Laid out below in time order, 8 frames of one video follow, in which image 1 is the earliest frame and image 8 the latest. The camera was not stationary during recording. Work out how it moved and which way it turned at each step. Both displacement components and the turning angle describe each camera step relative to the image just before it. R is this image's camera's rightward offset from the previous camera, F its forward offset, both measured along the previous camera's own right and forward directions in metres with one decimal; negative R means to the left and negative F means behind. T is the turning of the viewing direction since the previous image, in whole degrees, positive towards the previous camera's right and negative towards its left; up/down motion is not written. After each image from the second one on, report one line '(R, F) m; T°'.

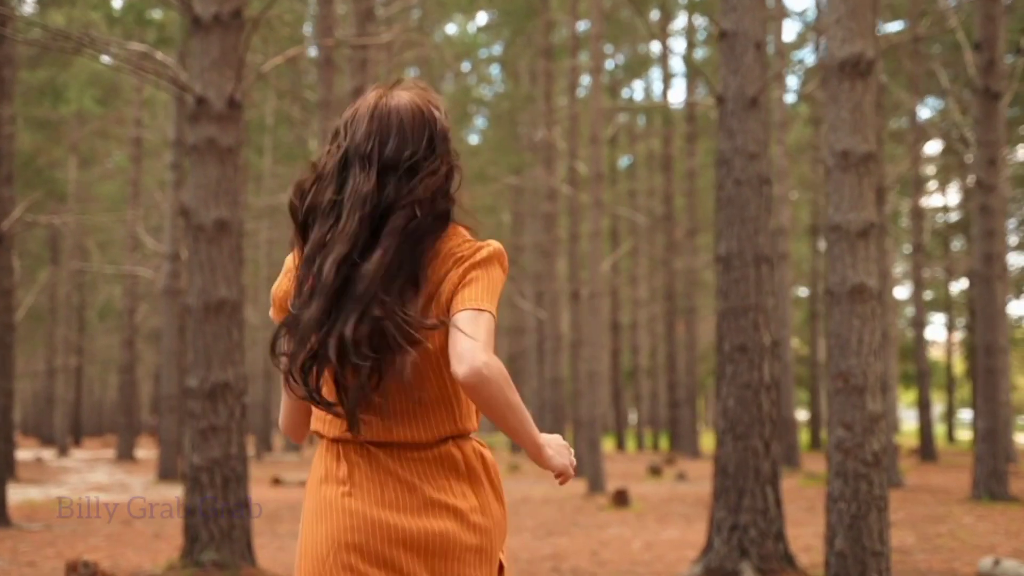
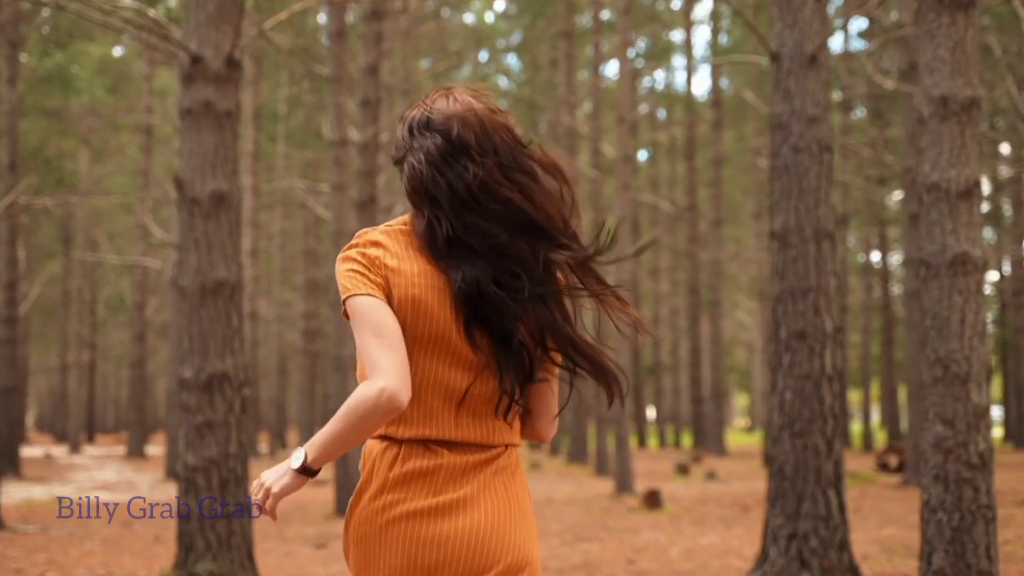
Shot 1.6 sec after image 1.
(-0.1, +0.8) m; -1°
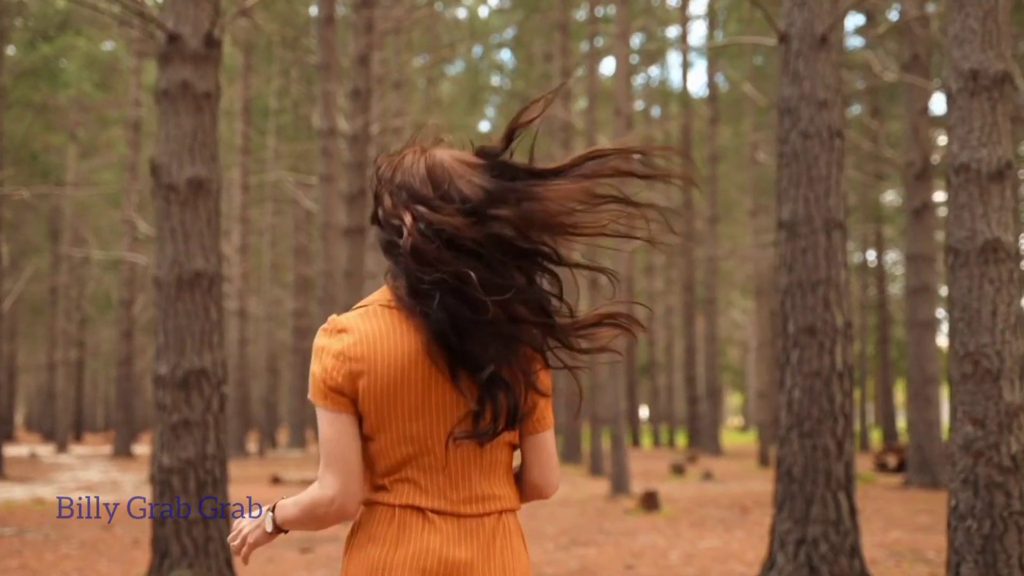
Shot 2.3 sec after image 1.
(0.0, +0.4) m; 0°
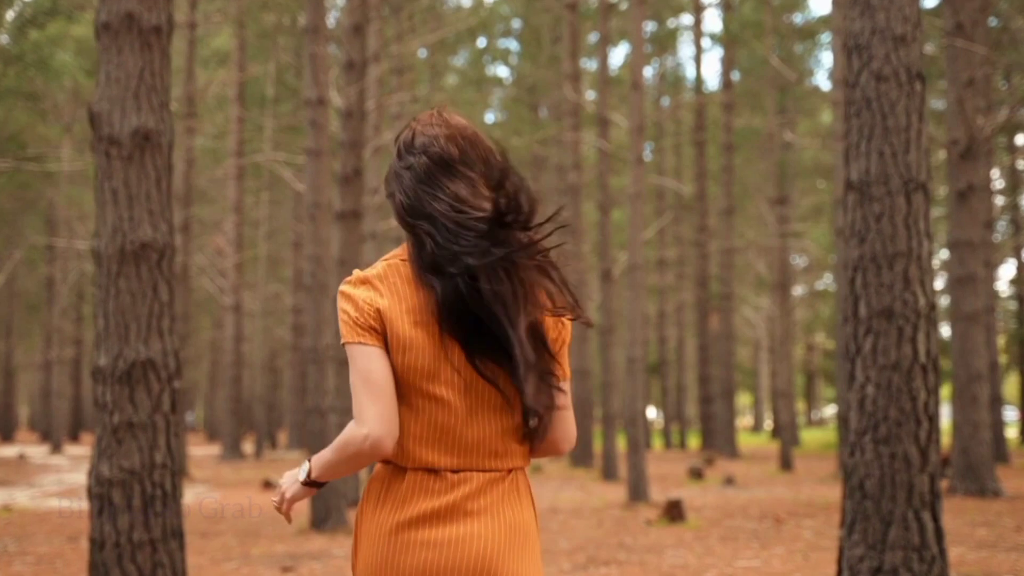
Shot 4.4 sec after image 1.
(0.0, +1.1) m; 0°
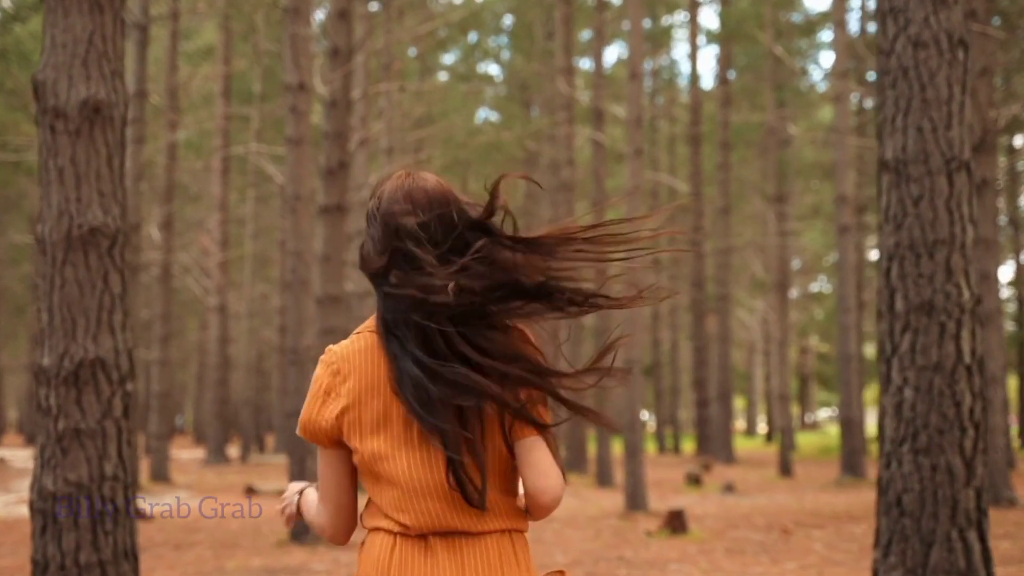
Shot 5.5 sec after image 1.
(0.0, +0.6) m; 0°
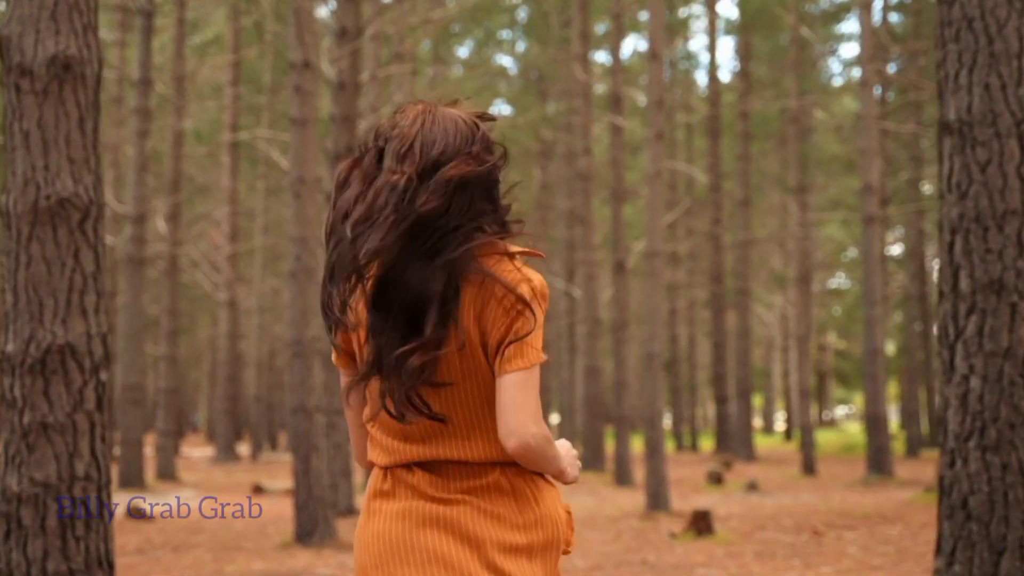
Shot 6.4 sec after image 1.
(0.0, +0.5) m; -1°
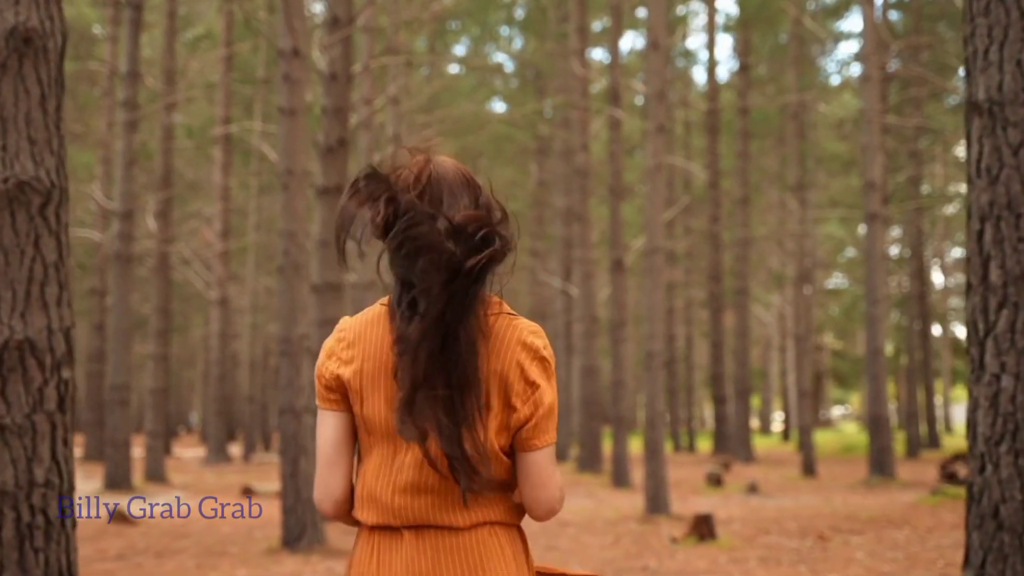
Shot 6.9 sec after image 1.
(0.0, +0.3) m; 0°
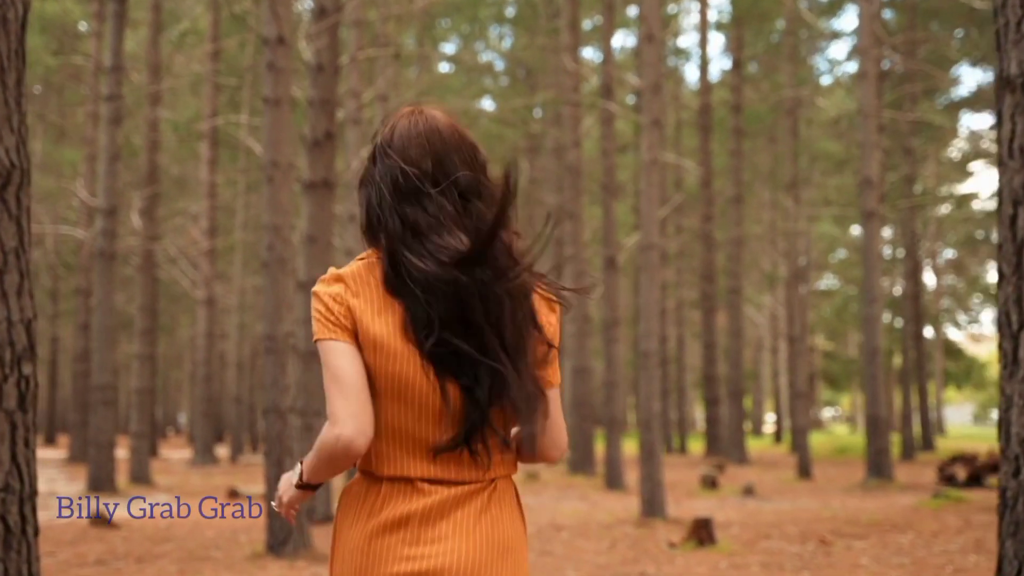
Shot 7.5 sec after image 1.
(0.0, +0.3) m; +1°
